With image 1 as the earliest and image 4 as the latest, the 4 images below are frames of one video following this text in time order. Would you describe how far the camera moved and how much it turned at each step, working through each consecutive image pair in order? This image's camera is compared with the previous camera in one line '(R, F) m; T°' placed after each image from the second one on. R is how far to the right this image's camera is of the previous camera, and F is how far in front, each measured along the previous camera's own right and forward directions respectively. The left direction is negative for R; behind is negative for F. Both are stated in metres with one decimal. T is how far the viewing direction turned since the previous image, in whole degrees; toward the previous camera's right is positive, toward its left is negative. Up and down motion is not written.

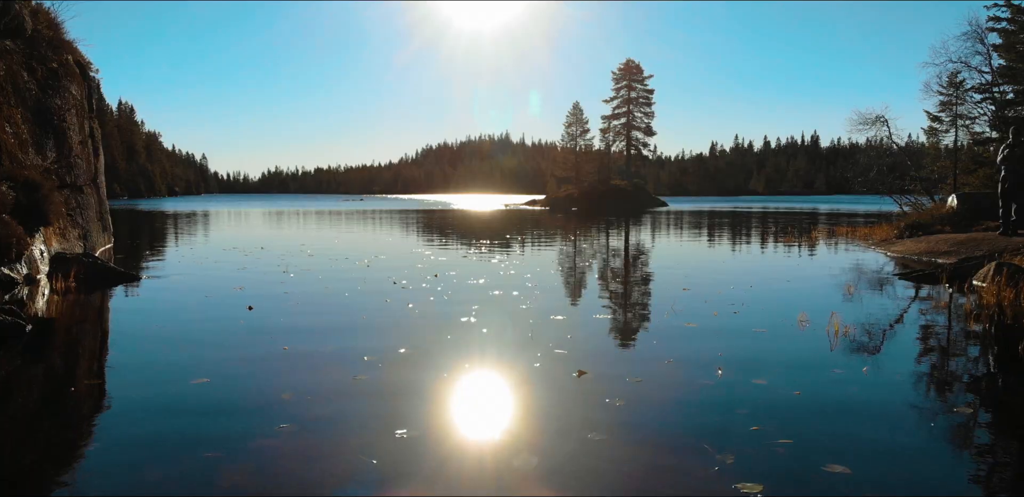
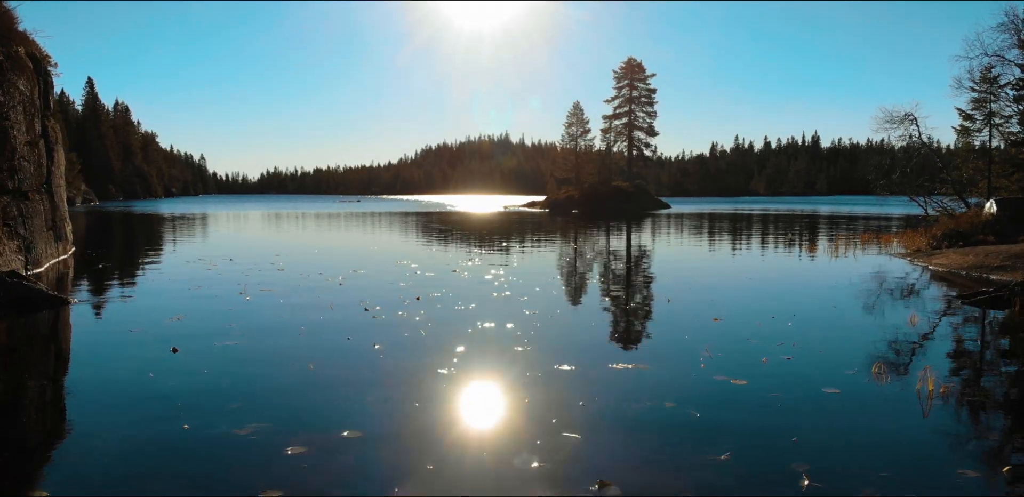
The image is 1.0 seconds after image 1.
(0.0, +0.3) m; 0°
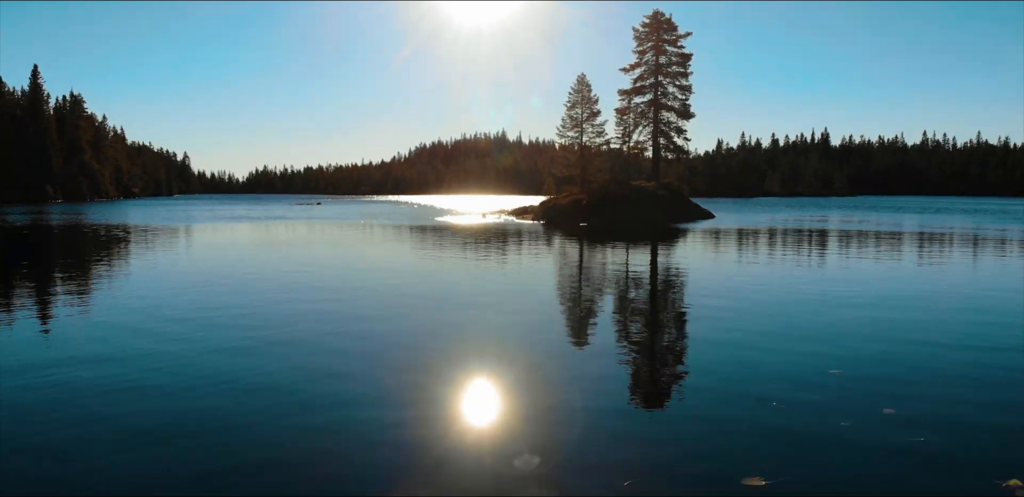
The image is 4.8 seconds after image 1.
(+0.3, +3.3) m; 0°
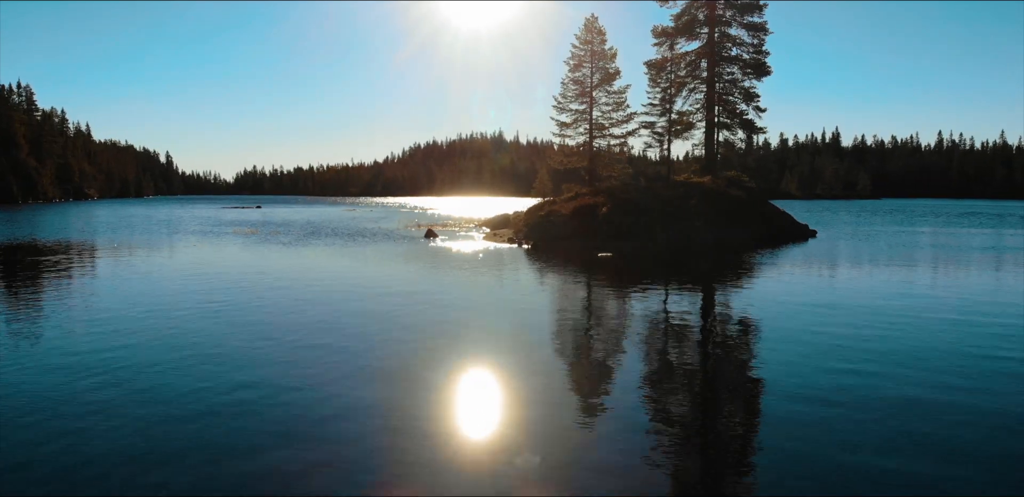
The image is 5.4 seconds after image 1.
(+0.3, +3.3) m; 0°
